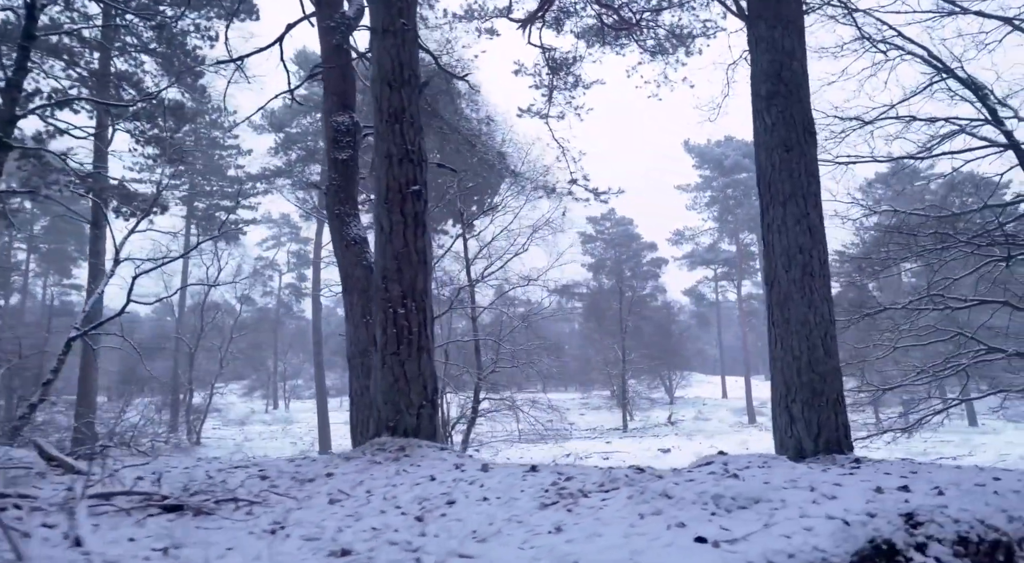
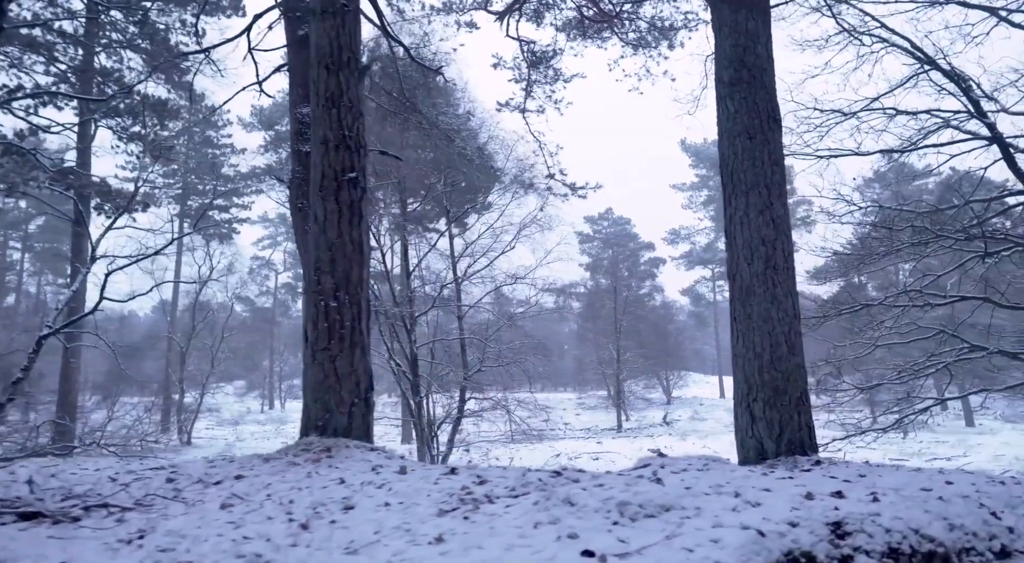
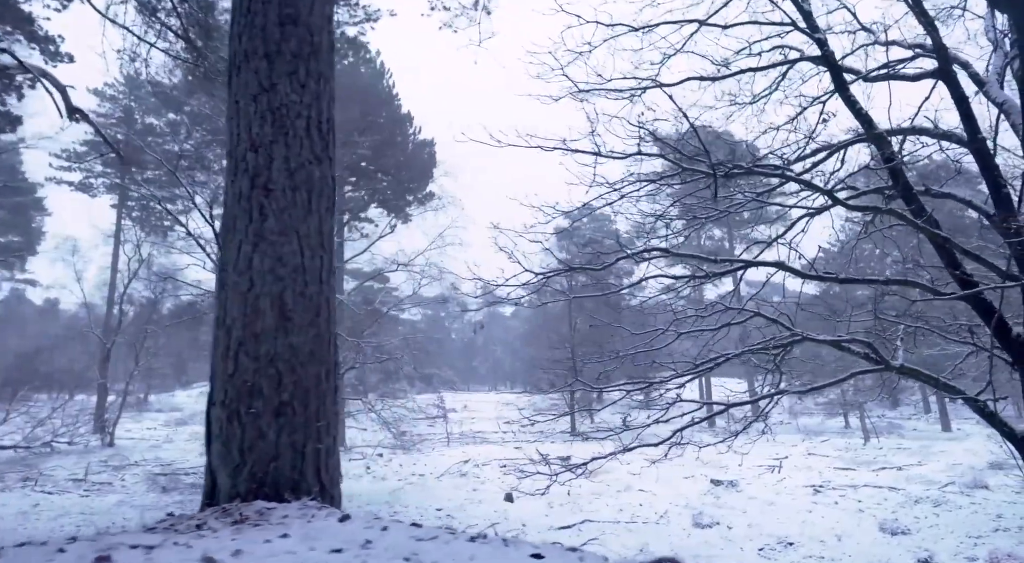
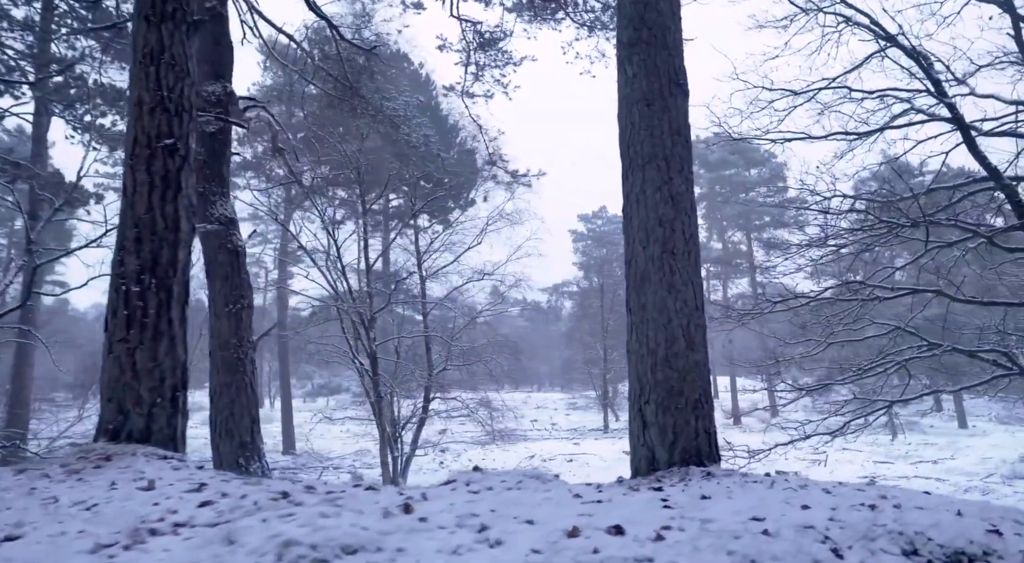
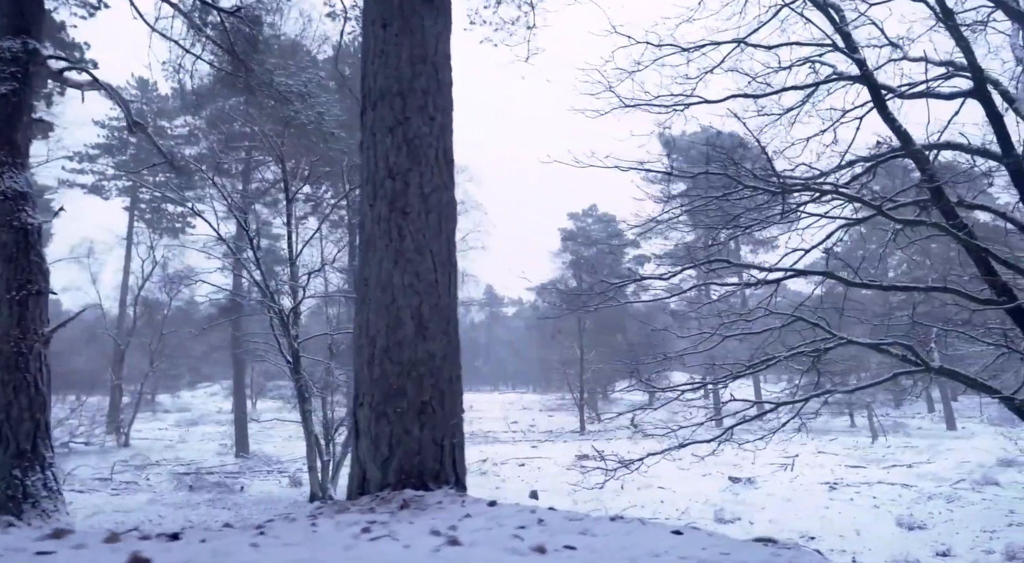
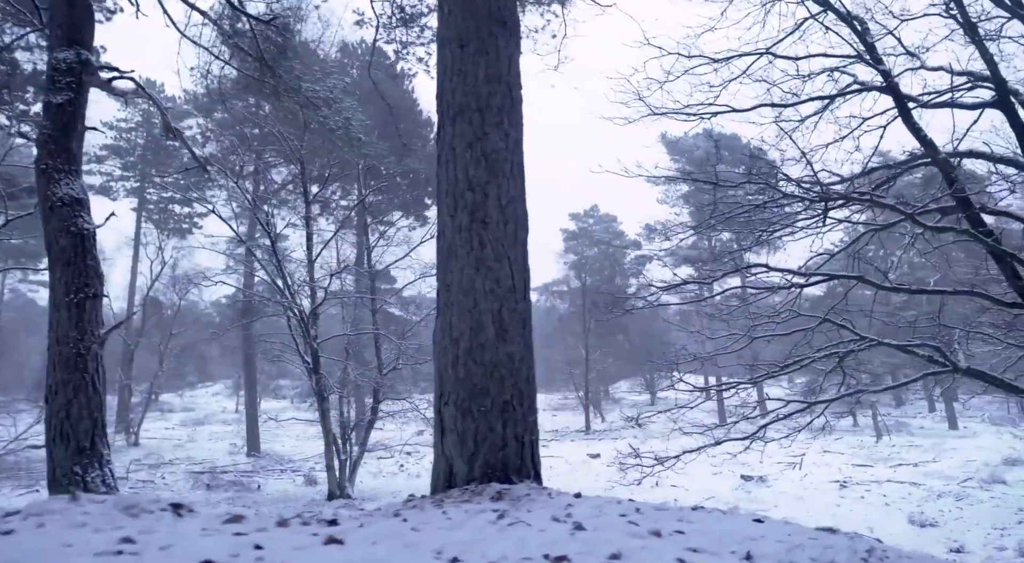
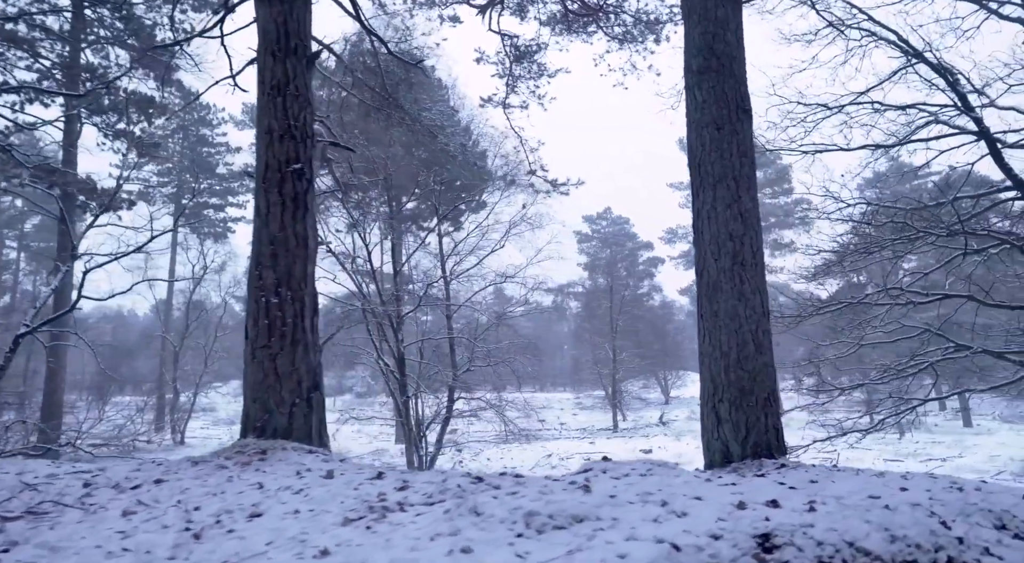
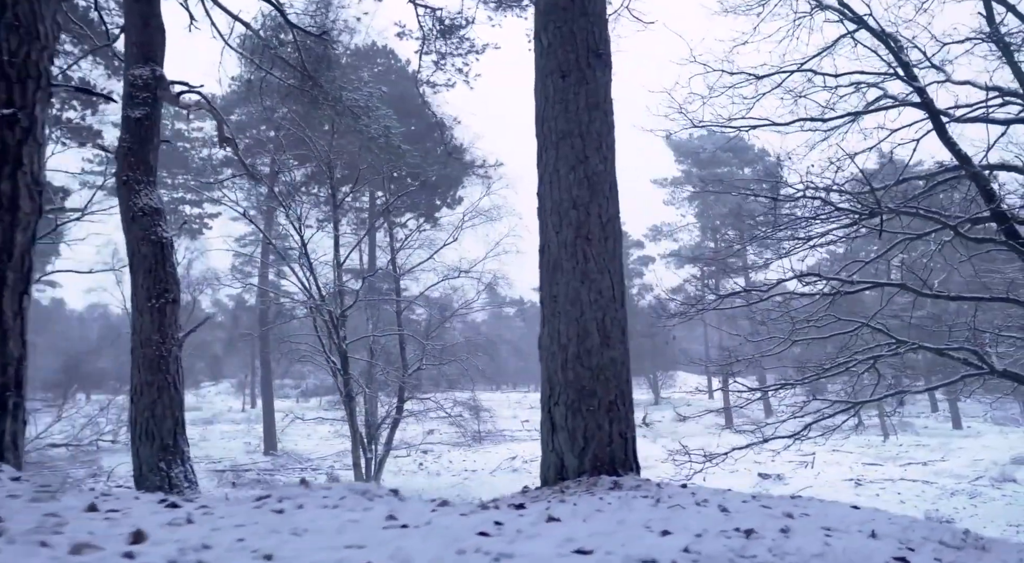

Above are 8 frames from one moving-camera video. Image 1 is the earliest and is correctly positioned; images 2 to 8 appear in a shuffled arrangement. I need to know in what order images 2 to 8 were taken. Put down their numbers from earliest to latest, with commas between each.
2, 7, 4, 8, 6, 5, 3
